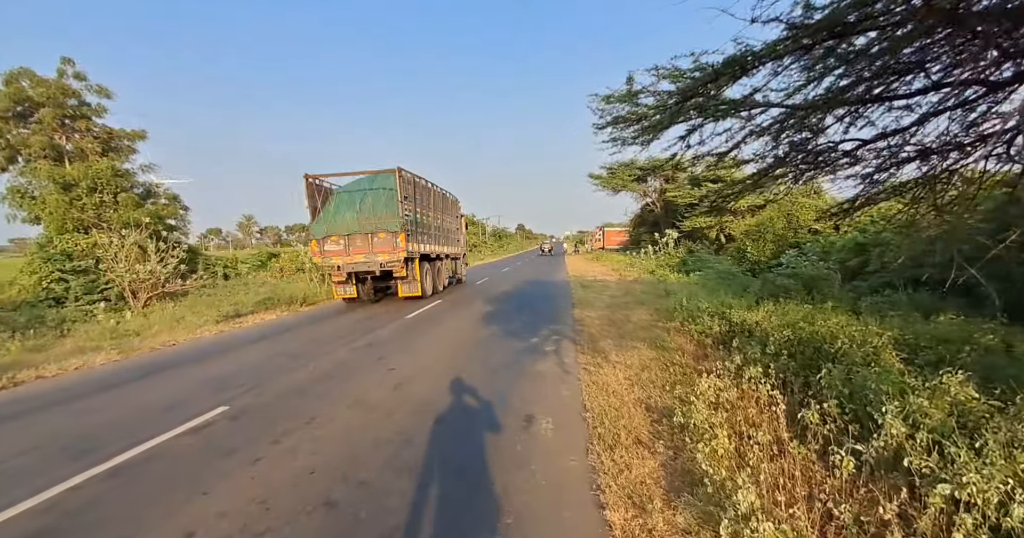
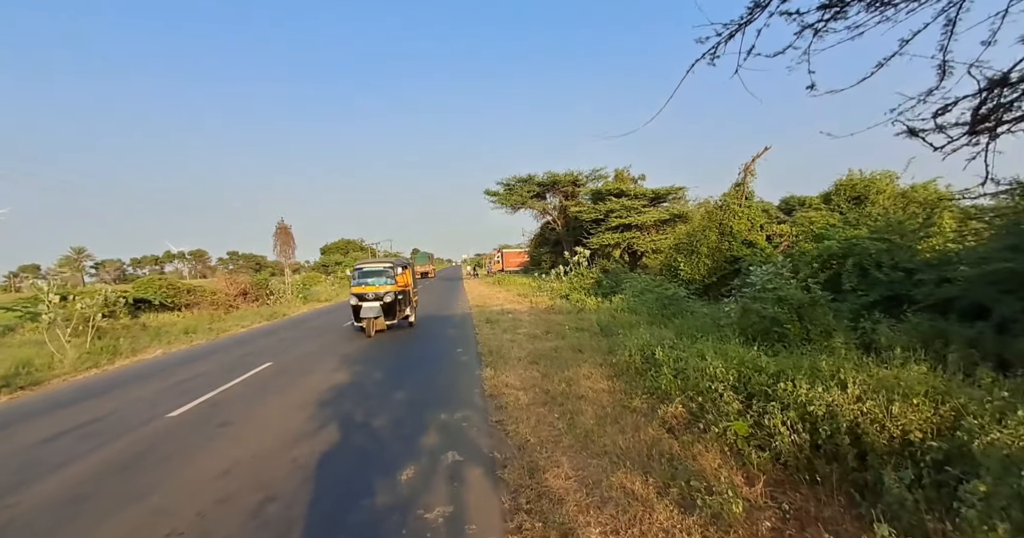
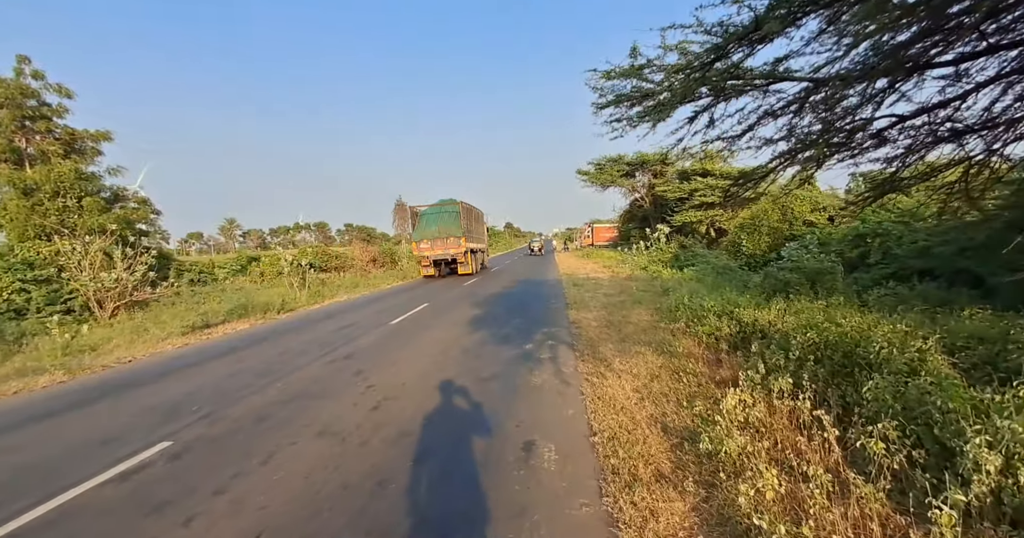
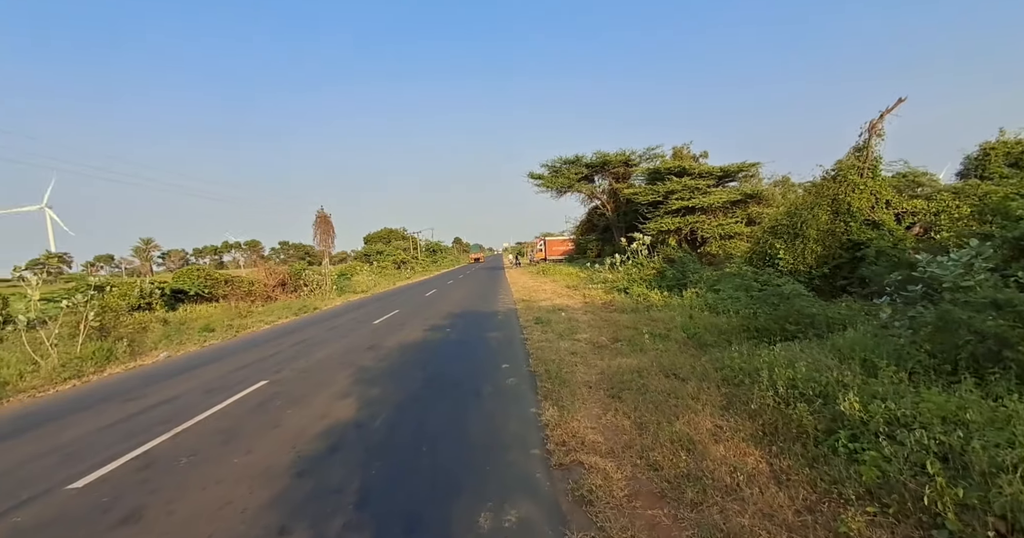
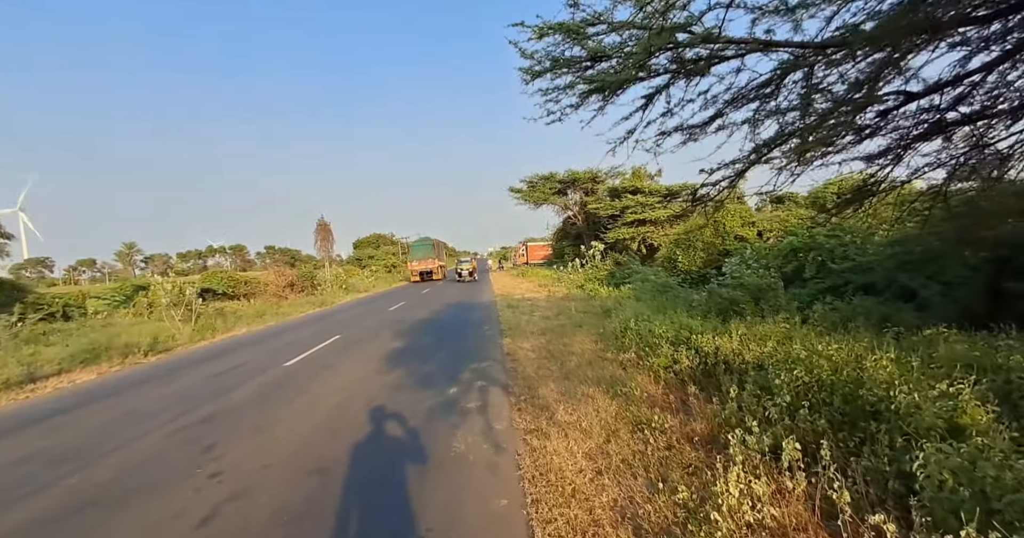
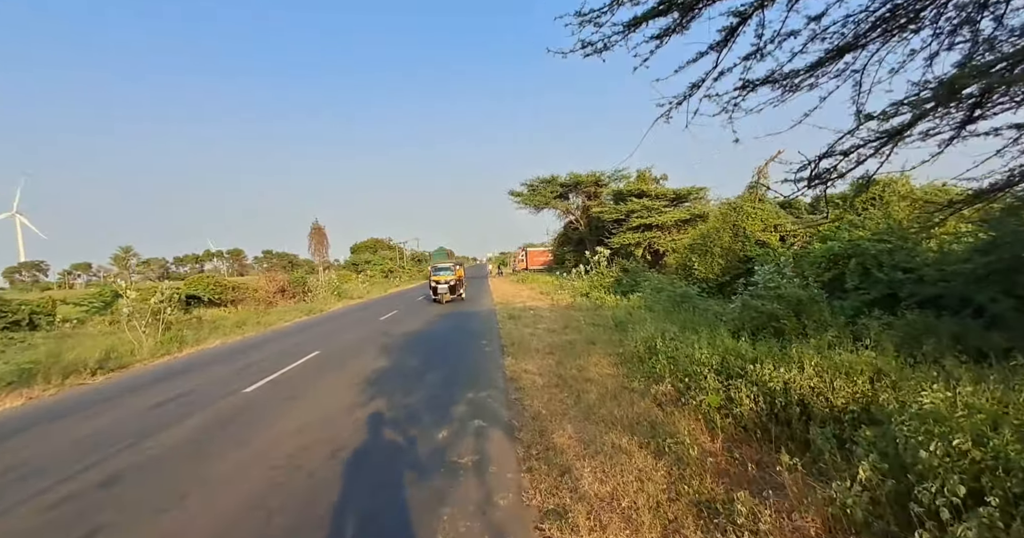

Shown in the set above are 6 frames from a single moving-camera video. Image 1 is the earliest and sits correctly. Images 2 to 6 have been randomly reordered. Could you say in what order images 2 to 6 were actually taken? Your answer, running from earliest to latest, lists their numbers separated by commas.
3, 5, 6, 2, 4
